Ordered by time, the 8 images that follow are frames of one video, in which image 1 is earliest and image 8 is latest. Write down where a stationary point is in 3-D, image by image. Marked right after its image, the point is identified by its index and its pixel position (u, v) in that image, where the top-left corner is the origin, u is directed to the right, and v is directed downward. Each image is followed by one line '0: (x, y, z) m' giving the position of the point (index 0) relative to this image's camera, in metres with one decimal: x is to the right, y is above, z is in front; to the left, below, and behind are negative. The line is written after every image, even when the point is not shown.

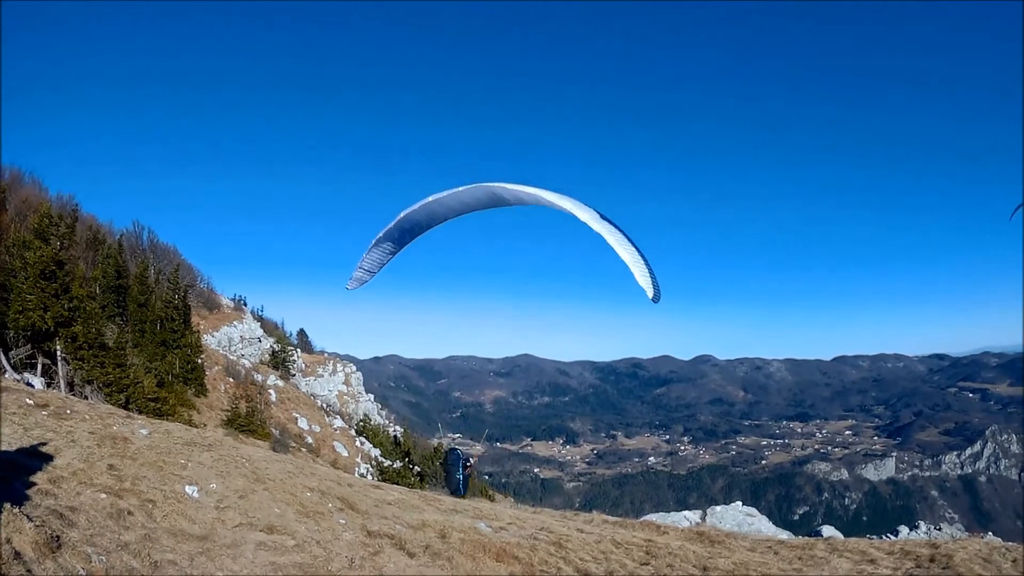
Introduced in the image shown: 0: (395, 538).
0: (-3.3, -6.3, +16.1) m
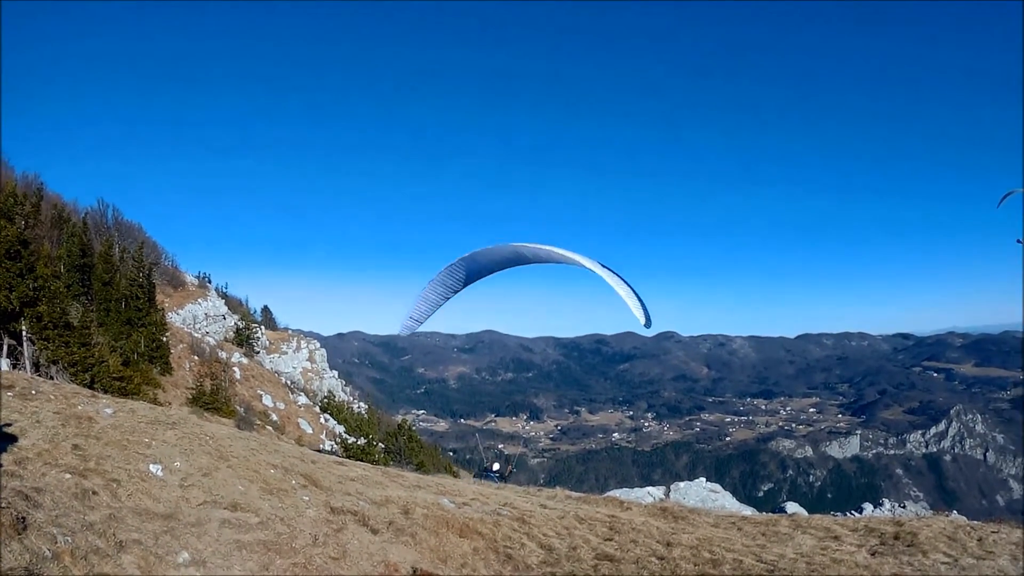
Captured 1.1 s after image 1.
0: (-4.2, -5.7, +16.0) m
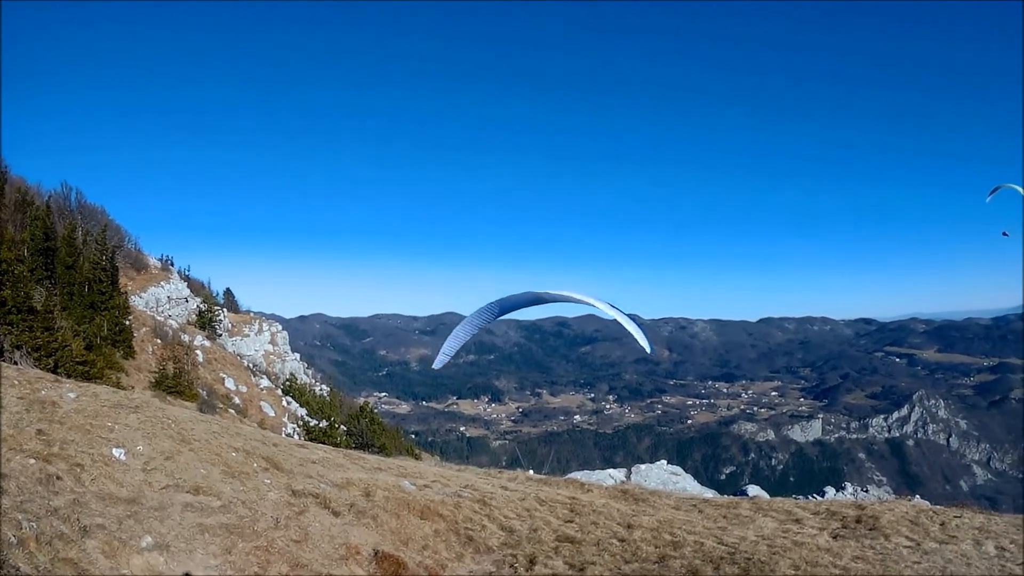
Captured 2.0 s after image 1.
0: (-5.1, -5.3, +16.0) m
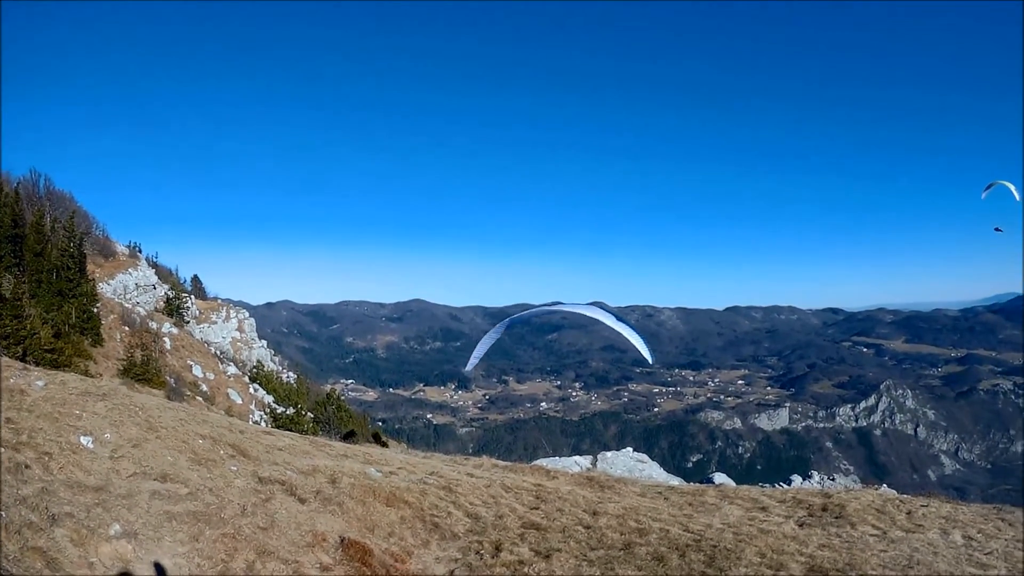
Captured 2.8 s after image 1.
0: (-5.9, -5.0, +16.0) m
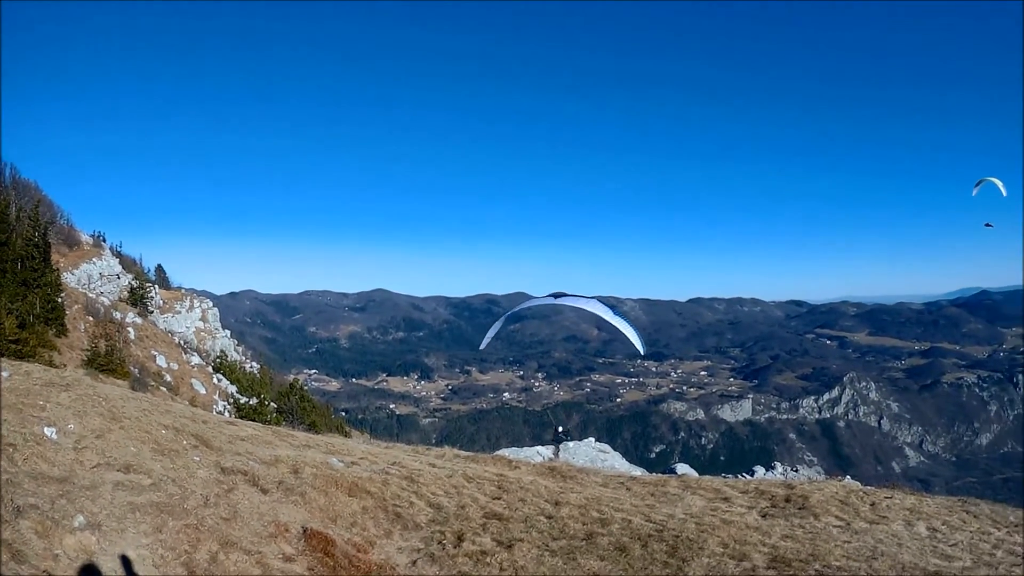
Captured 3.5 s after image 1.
0: (-6.7, -4.8, +16.0) m
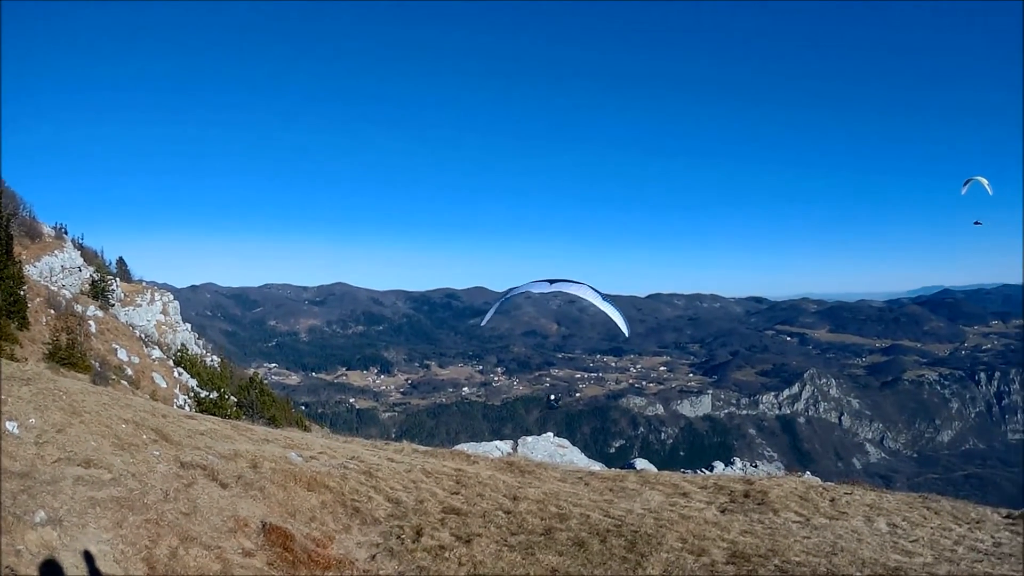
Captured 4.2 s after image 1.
0: (-7.7, -4.7, +16.0) m
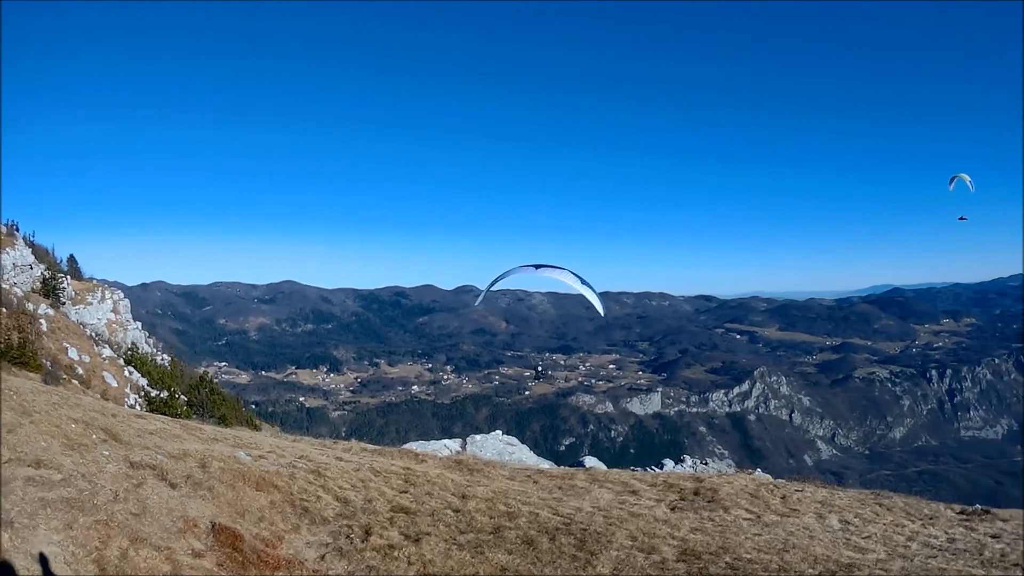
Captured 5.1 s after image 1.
0: (-8.9, -4.7, +16.0) m
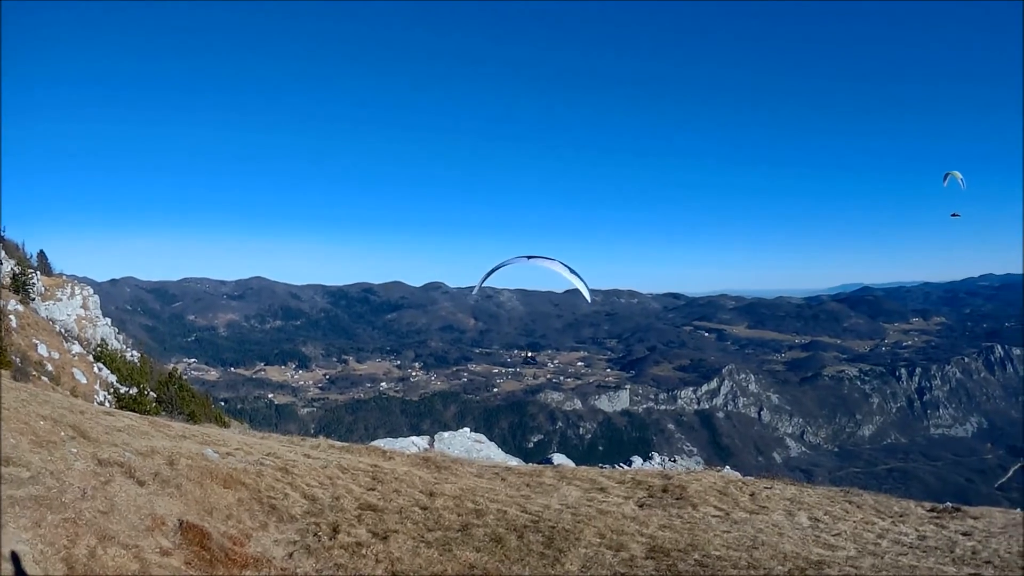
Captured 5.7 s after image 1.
0: (-9.6, -4.7, +16.0) m
